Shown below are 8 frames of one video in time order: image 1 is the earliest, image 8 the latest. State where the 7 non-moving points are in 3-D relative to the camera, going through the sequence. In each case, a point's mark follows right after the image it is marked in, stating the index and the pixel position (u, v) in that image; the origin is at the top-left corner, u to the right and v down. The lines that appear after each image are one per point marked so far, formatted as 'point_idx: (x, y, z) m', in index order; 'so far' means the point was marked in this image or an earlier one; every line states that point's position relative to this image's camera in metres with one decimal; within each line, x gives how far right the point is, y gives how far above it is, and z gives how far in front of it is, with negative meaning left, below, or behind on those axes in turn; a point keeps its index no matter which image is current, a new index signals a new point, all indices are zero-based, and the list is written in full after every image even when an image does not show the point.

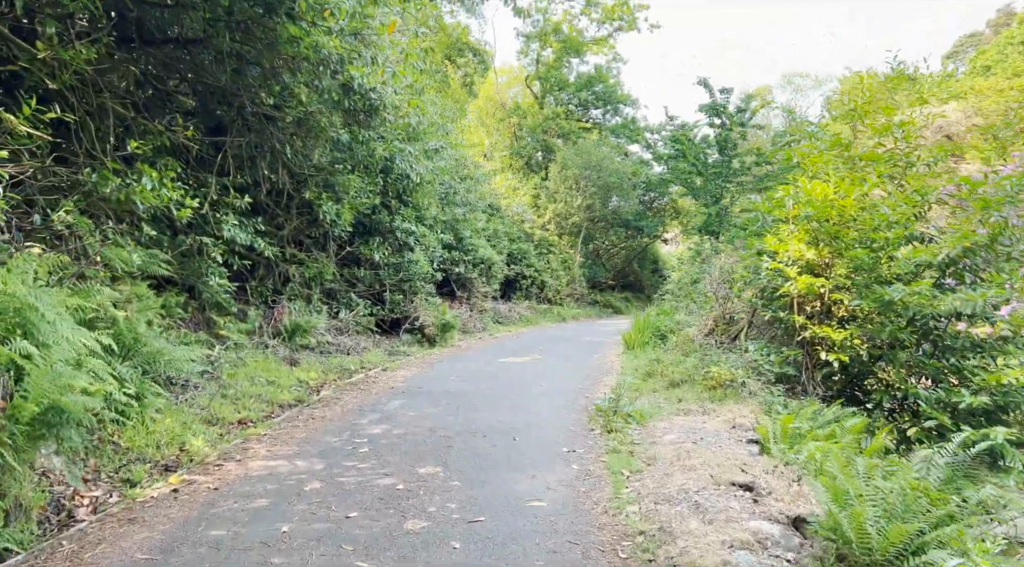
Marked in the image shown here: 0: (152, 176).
0: (-3.8, +1.1, +8.1) m
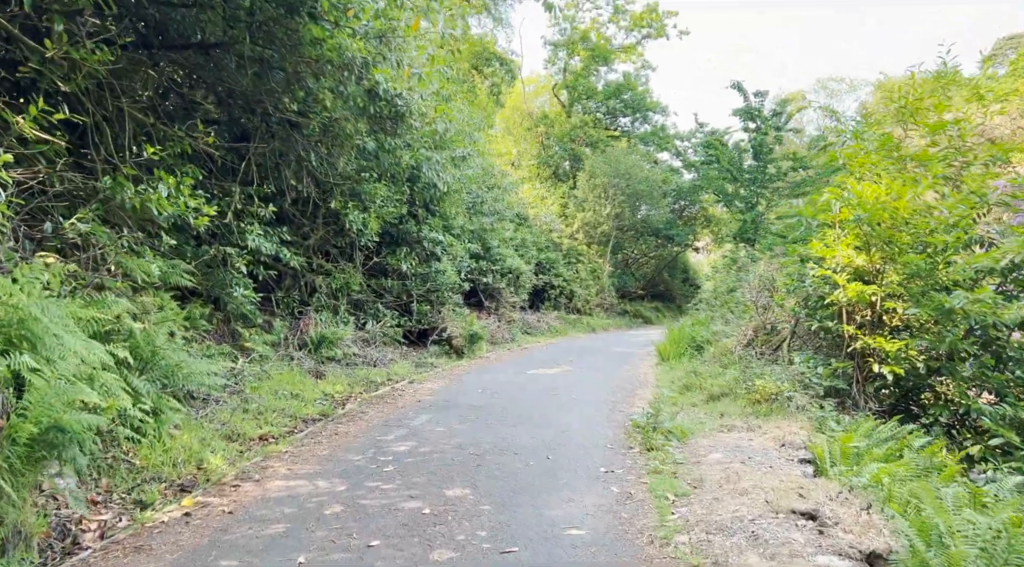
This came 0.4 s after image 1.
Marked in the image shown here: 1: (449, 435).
0: (-3.5, +1.0, +7.9) m
1: (-0.6, -1.5, +7.5) m
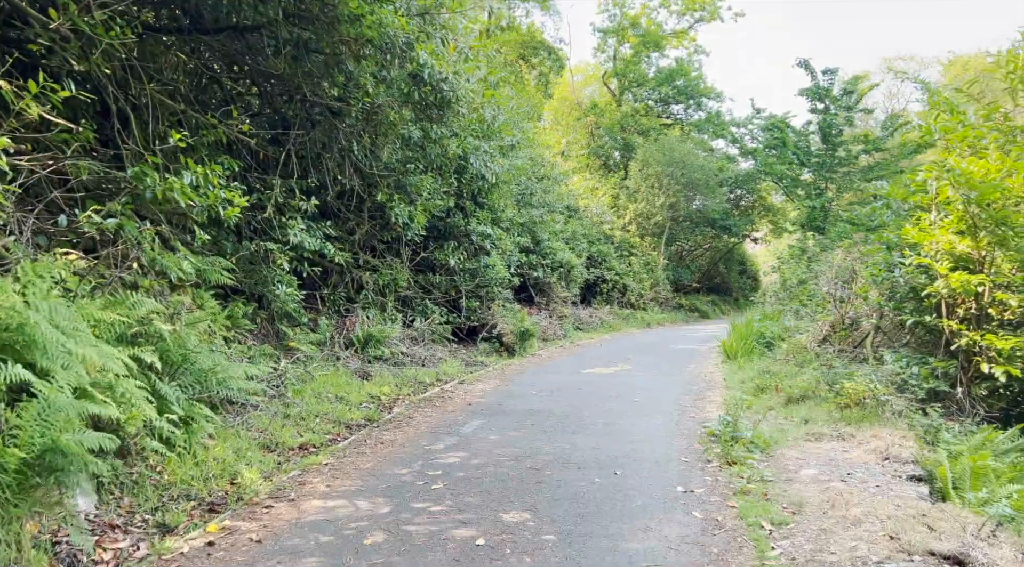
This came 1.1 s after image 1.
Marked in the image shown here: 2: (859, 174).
0: (-3.0, +1.1, +7.4) m
1: (-0.1, -1.5, +6.8) m
2: (+8.0, +2.5, +17.4) m
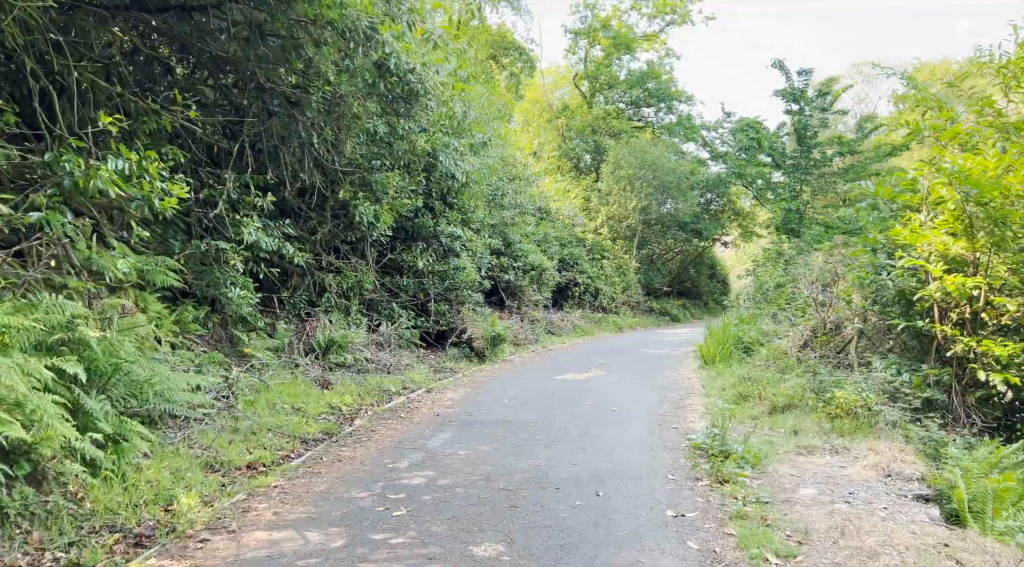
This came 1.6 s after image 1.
0: (-3.2, +1.0, +6.7) m
1: (-0.3, -1.5, +6.3) m
2: (+7.3, +2.4, +17.2) m
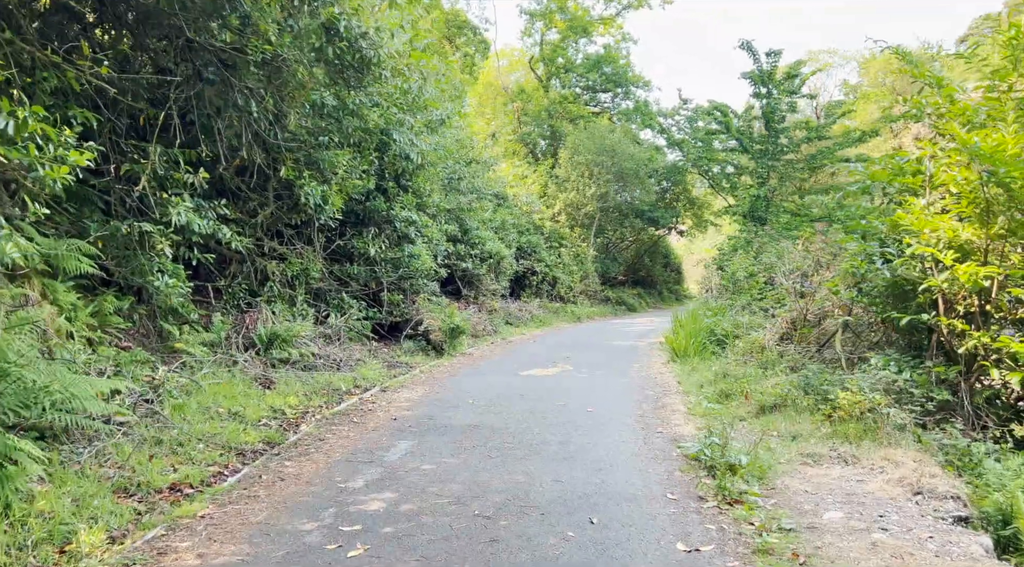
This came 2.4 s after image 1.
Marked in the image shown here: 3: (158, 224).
0: (-3.4, +1.1, +5.6) m
1: (-0.5, -1.4, +5.4) m
2: (+6.4, +2.7, +16.7) m
3: (-4.1, +0.7, +8.8) m
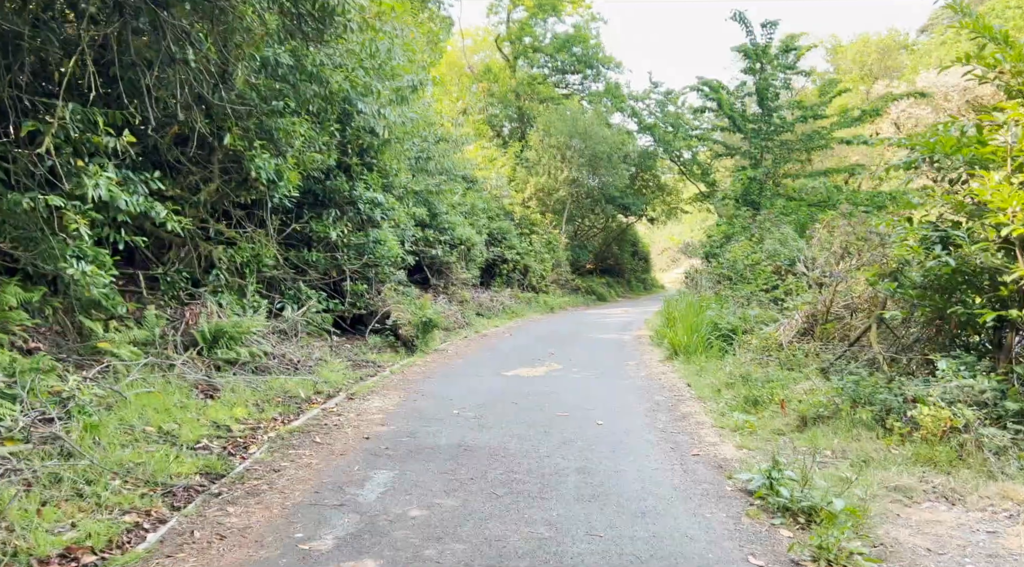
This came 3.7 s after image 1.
0: (-3.3, +1.2, +4.0) m
1: (-0.4, -1.3, +4.0) m
2: (+5.9, +2.9, +15.7) m
3: (-4.2, +0.8, +7.2) m
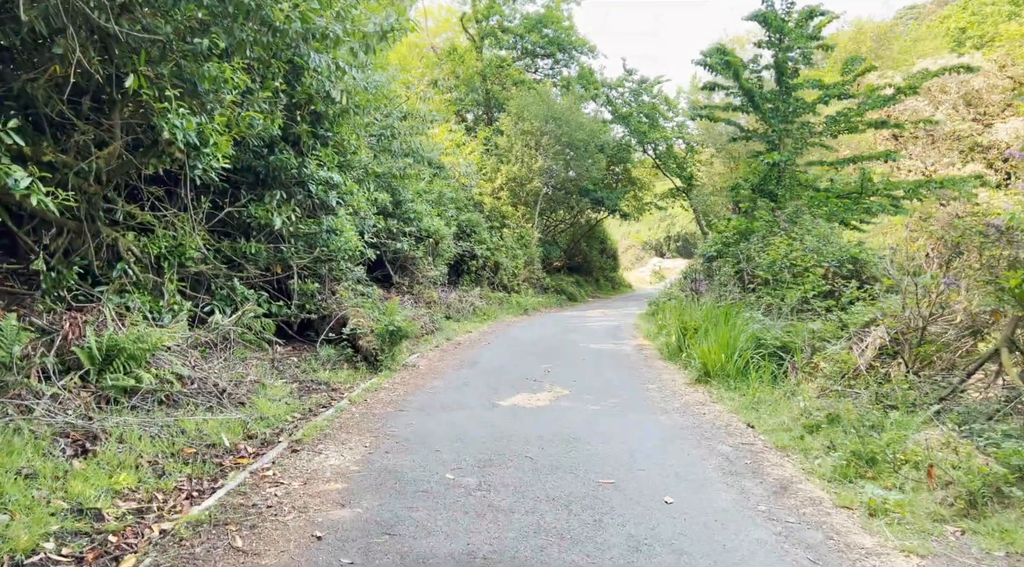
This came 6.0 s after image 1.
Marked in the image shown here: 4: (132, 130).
0: (-2.9, +1.2, +1.5) m
1: (-0.1, -1.4, +1.7) m
2: (+5.5, +2.8, +13.7) m
3: (-4.0, +0.8, +4.7) m
4: (-3.9, +1.6, +7.7) m
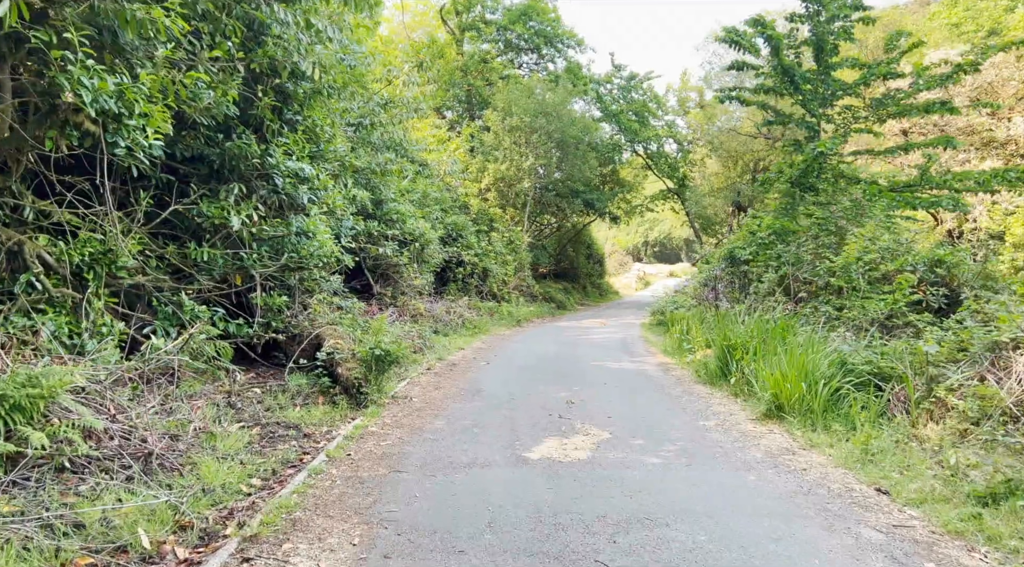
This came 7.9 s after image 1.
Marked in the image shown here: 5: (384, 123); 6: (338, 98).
0: (-2.5, +1.1, -0.5) m
1: (+0.4, -1.4, -0.2) m
2: (+5.5, +2.7, +12.0) m
3: (-3.7, +0.7, +2.6) m
4: (-3.6, +1.4, +5.7) m
5: (-2.2, +2.8, +13.2) m
6: (-2.2, +2.5, +9.9) m
